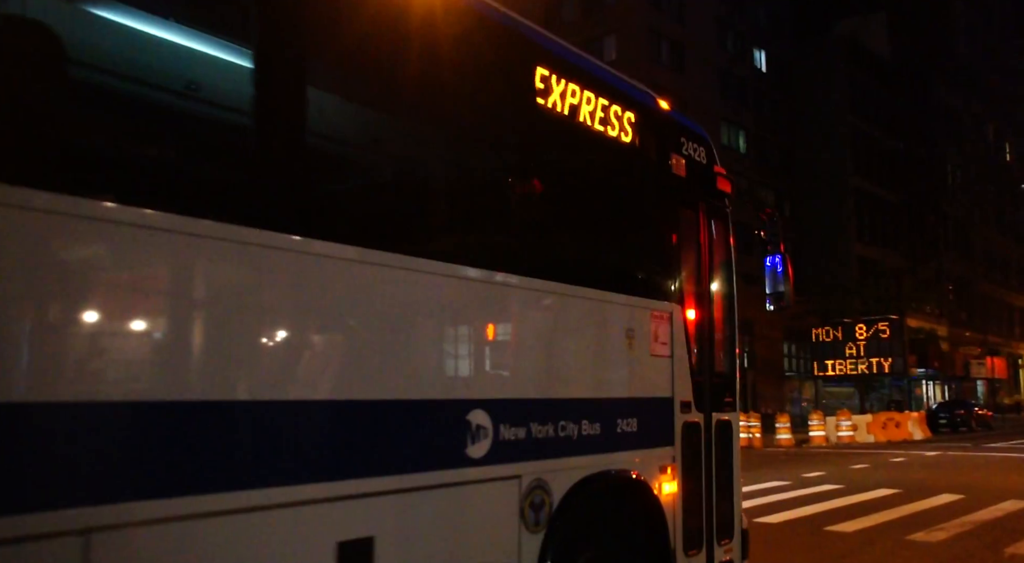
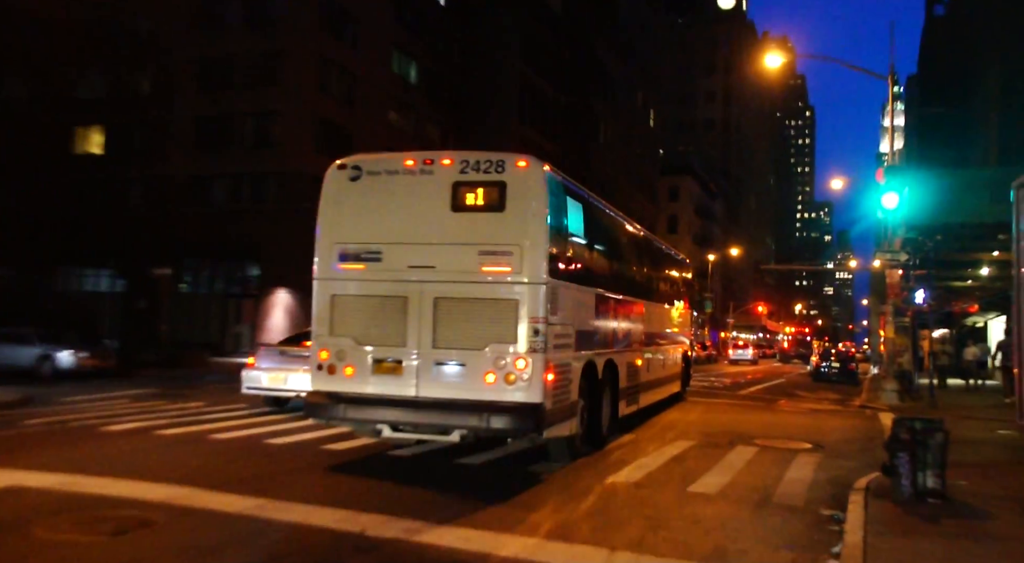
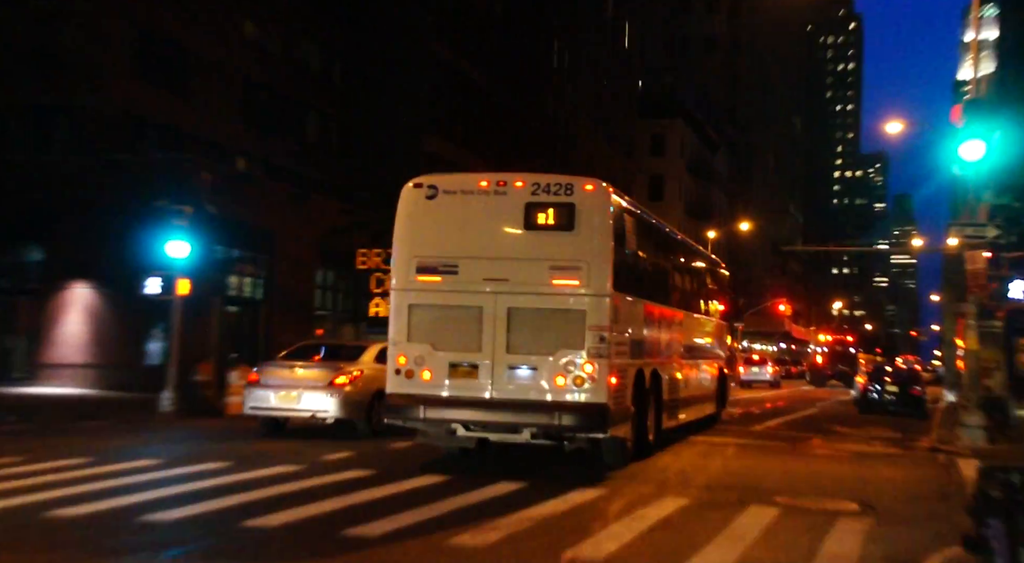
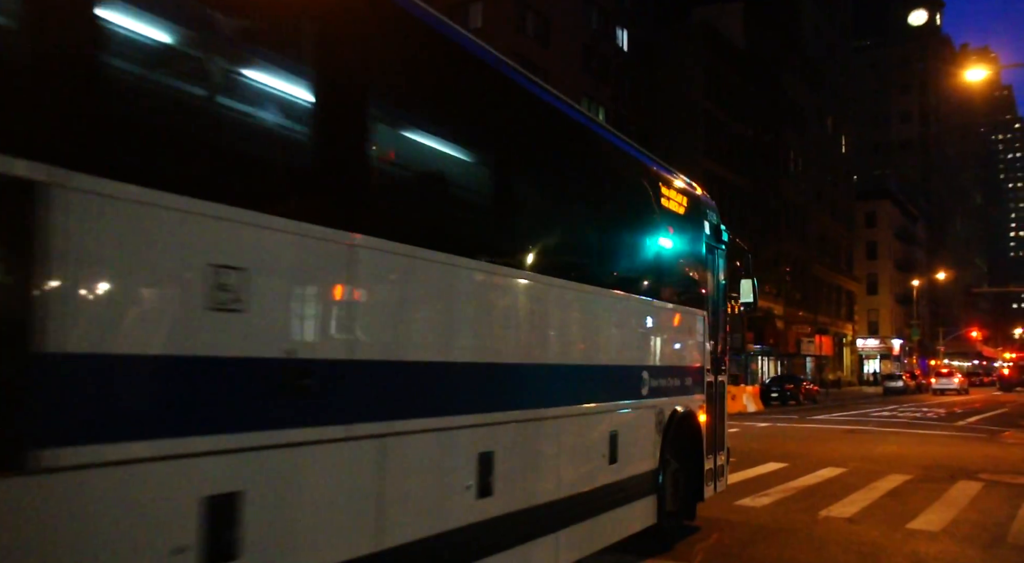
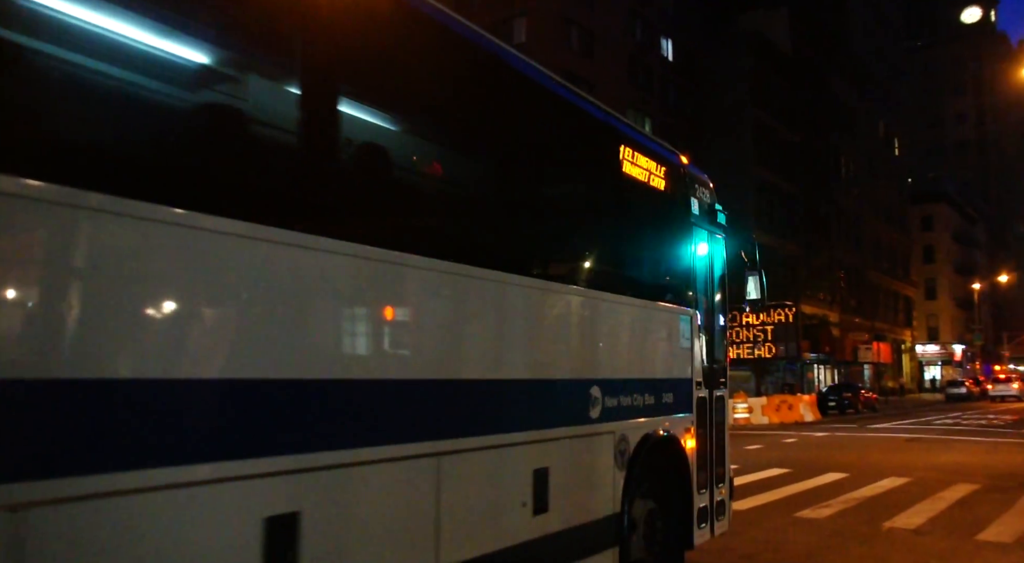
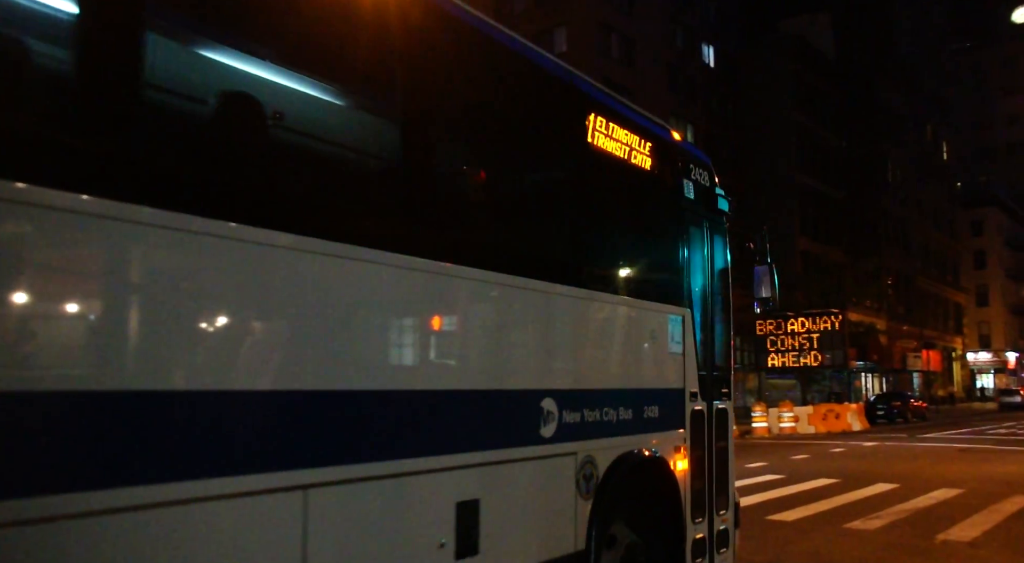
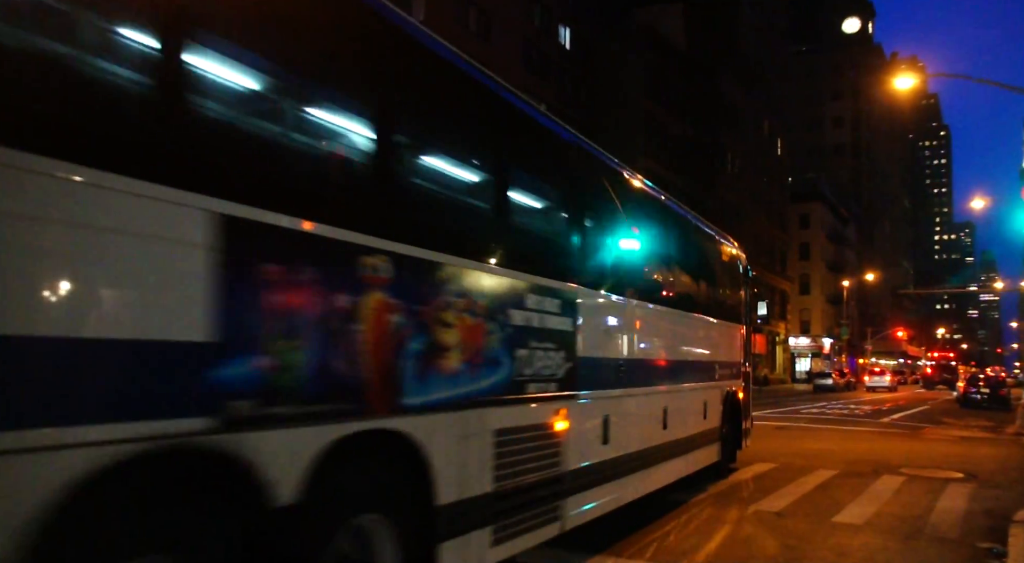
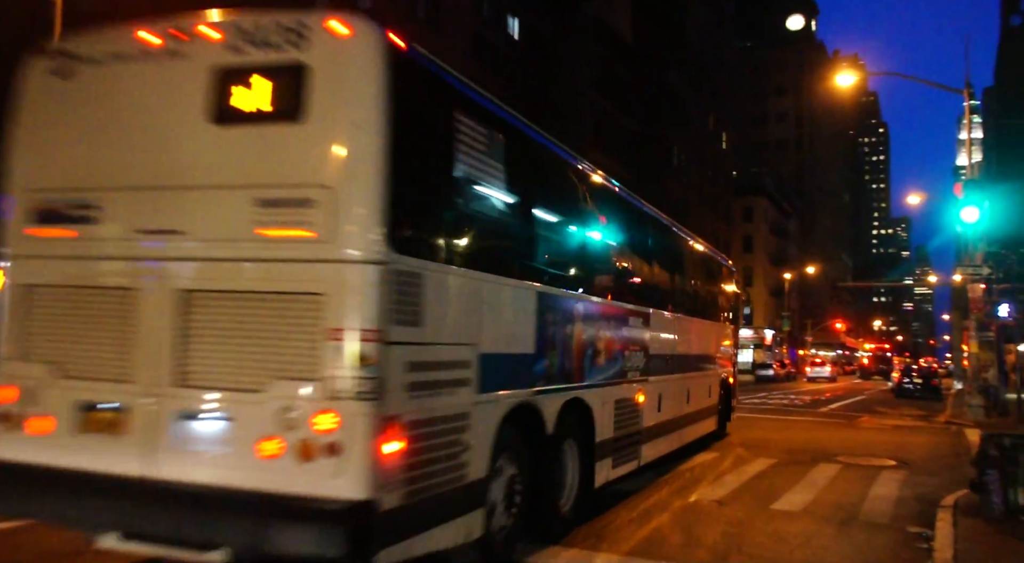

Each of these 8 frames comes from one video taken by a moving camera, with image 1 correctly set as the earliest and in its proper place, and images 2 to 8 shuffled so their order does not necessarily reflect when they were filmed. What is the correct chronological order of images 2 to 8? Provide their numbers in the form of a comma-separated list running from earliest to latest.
6, 5, 4, 7, 8, 2, 3
